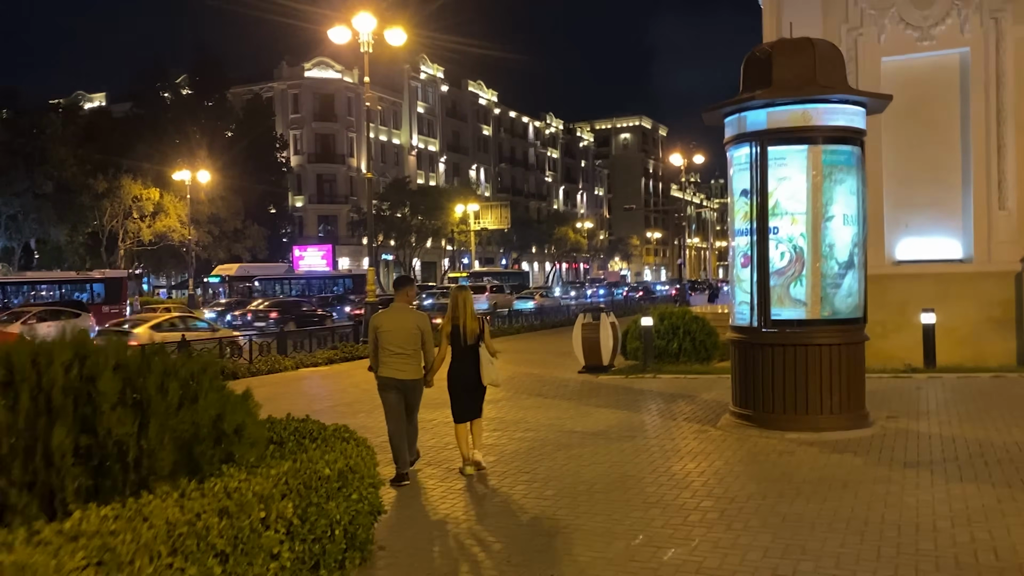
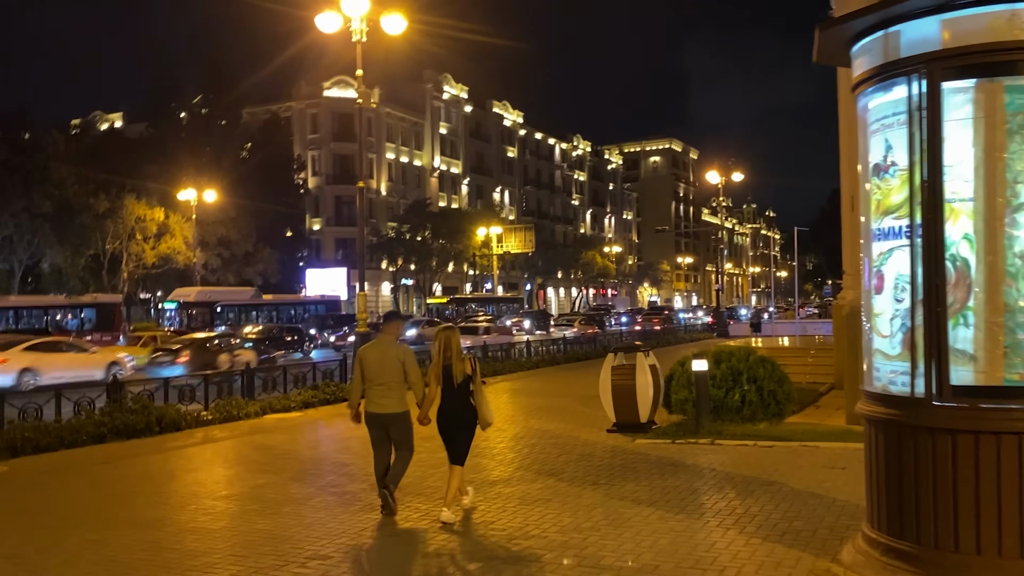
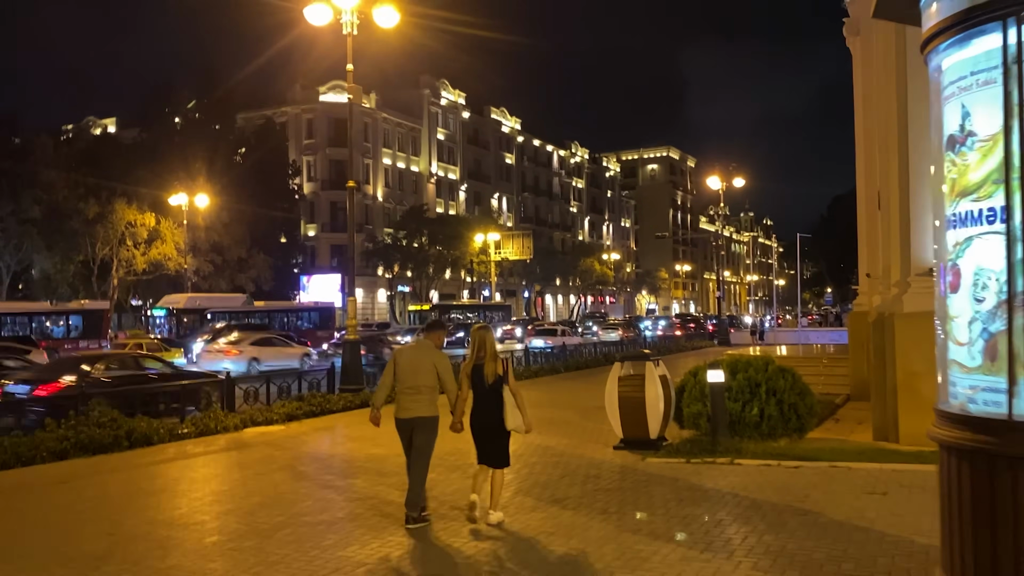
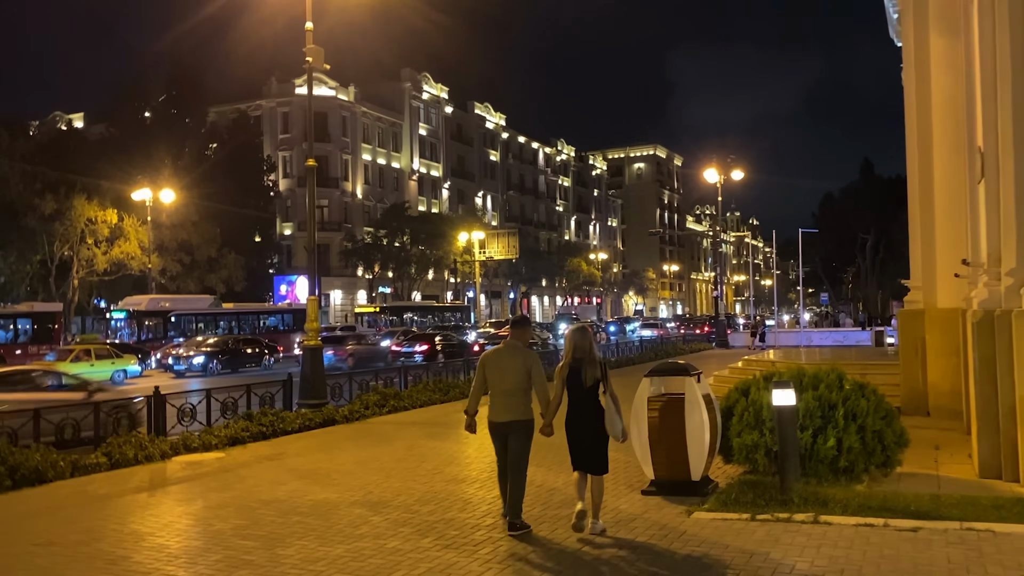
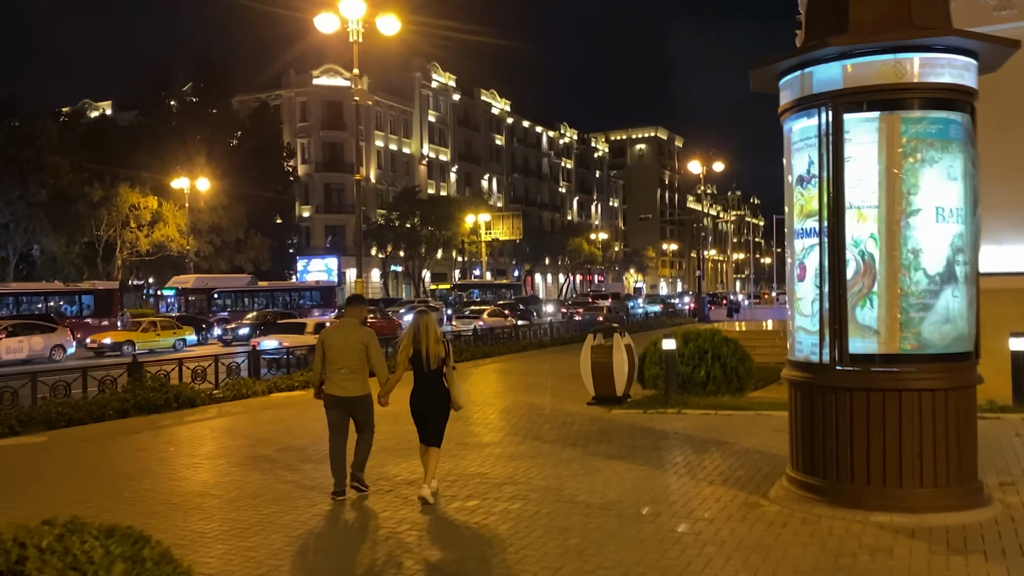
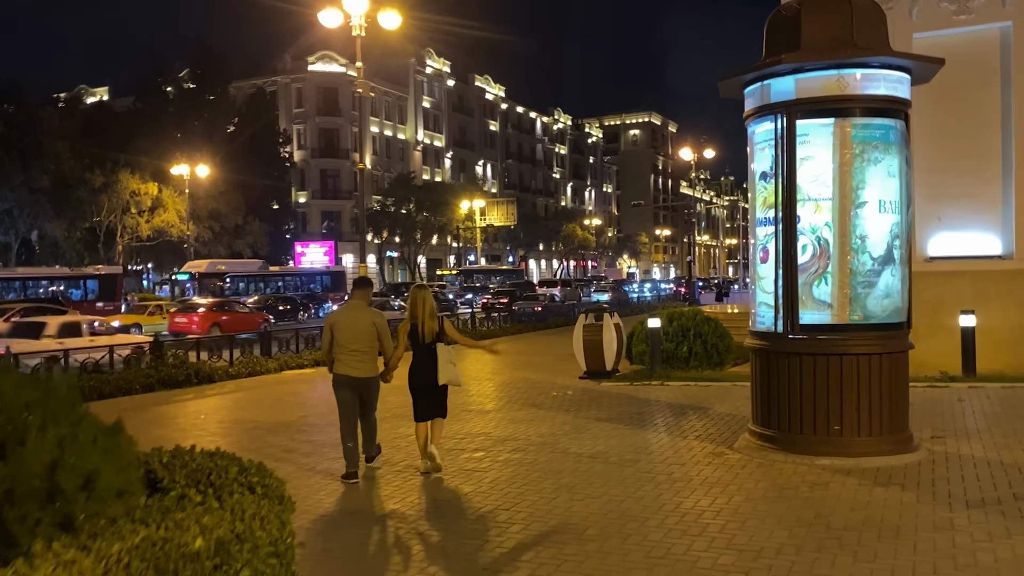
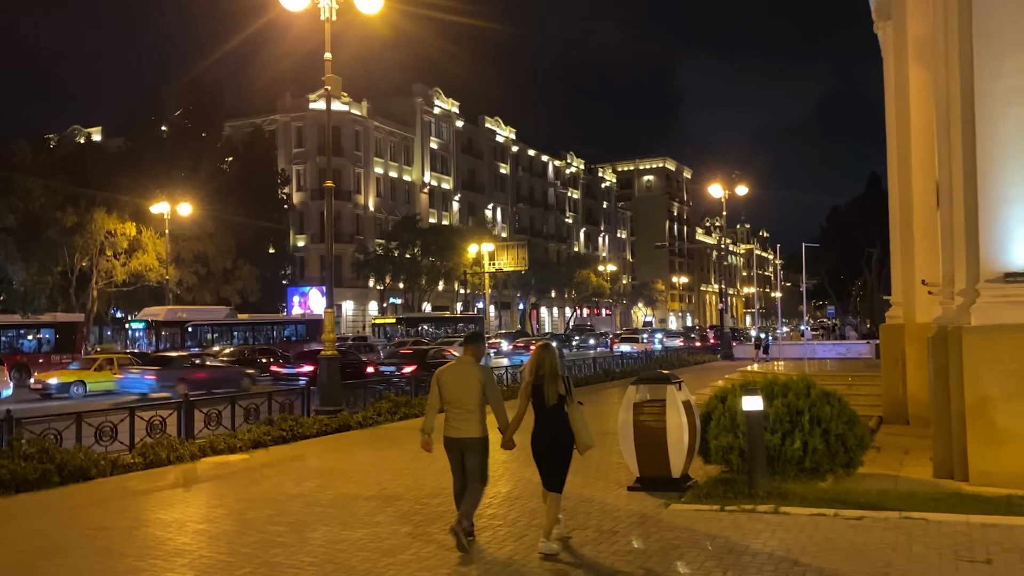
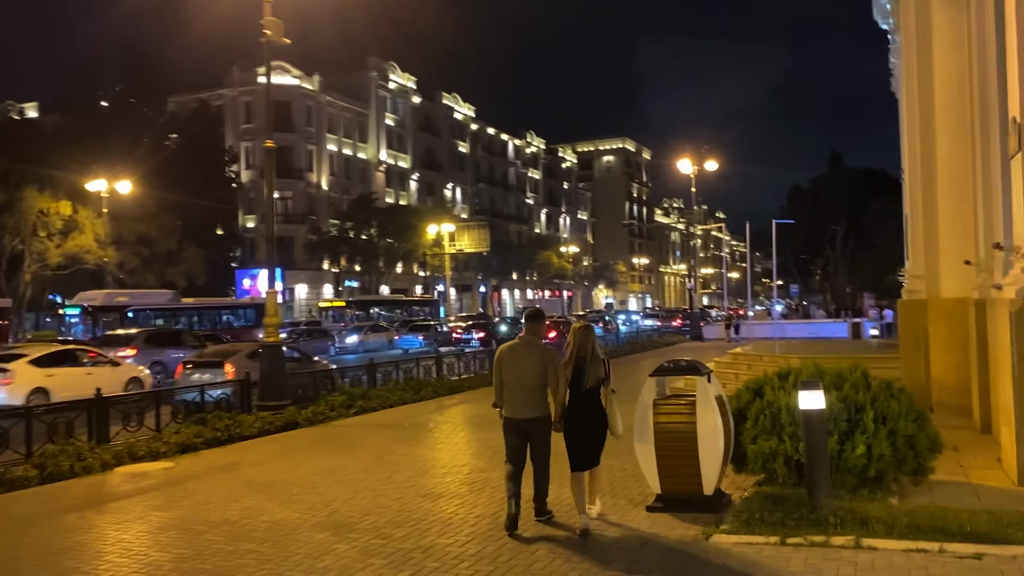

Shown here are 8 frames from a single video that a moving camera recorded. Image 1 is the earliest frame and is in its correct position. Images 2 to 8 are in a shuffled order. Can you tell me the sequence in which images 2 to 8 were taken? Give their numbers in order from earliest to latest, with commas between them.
6, 5, 2, 3, 7, 4, 8
